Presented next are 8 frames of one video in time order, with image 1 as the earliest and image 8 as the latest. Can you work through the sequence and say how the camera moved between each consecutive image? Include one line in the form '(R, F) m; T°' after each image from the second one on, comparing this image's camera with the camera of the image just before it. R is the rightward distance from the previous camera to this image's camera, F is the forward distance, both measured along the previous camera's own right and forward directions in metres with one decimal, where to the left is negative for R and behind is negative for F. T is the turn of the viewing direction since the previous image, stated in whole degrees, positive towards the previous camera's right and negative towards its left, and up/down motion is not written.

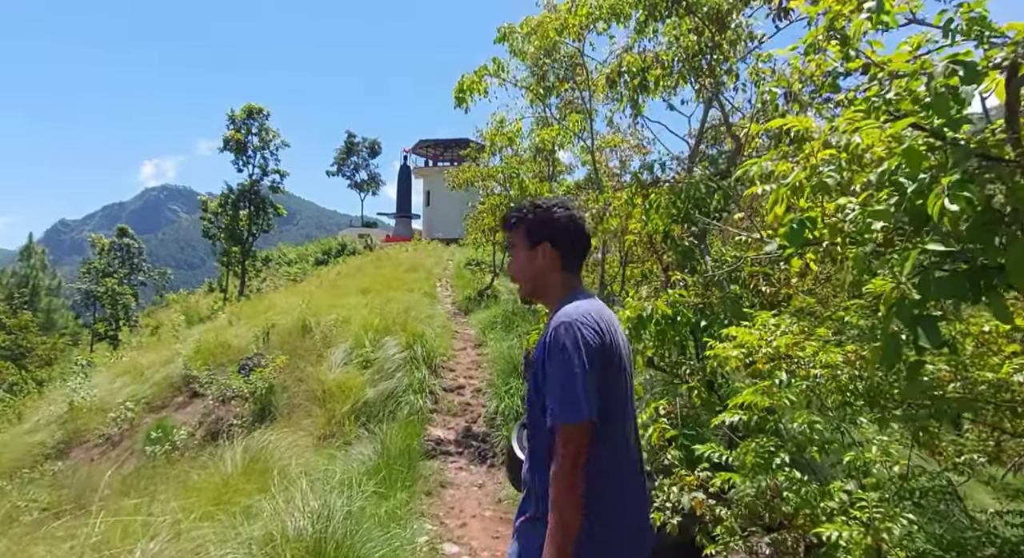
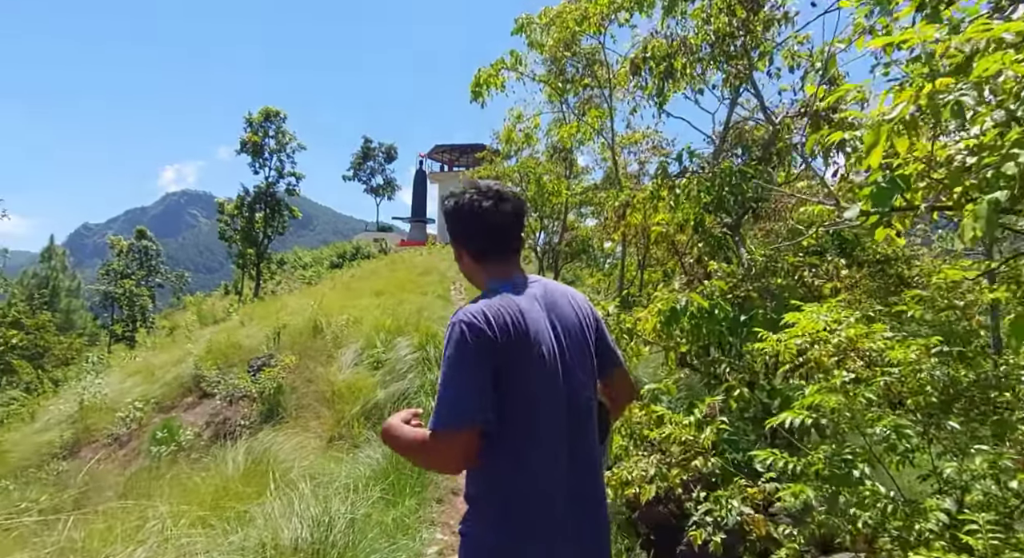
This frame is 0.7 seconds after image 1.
(0.0, +0.3) m; -1°
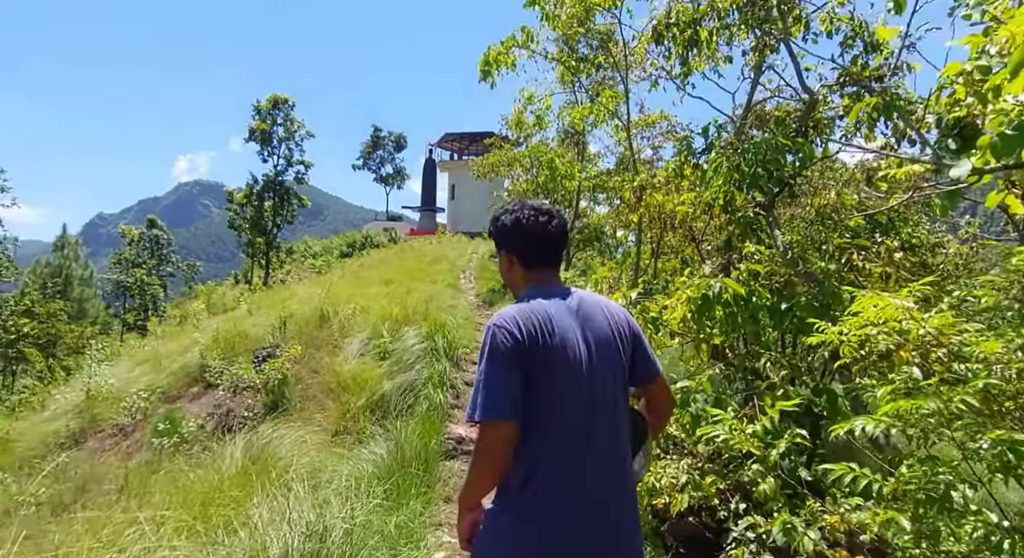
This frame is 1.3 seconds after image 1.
(0.0, +0.3) m; -1°
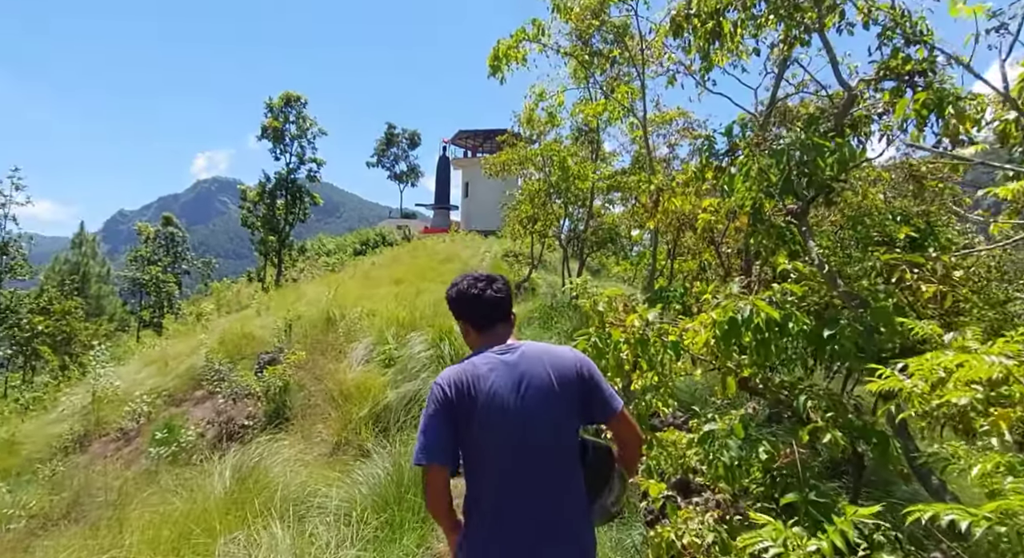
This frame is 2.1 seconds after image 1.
(+0.1, +0.4) m; -1°
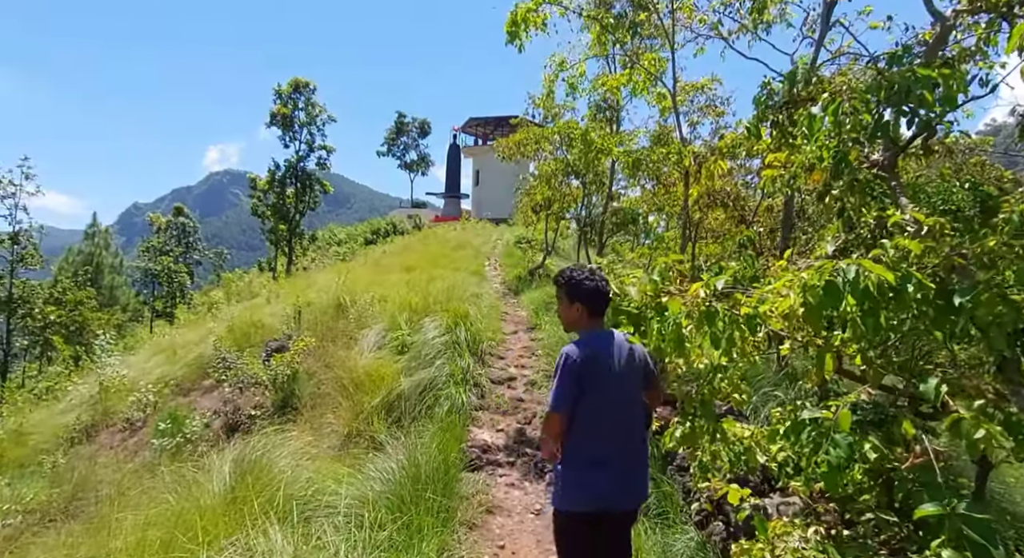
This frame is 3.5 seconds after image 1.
(-0.1, +0.5) m; -1°
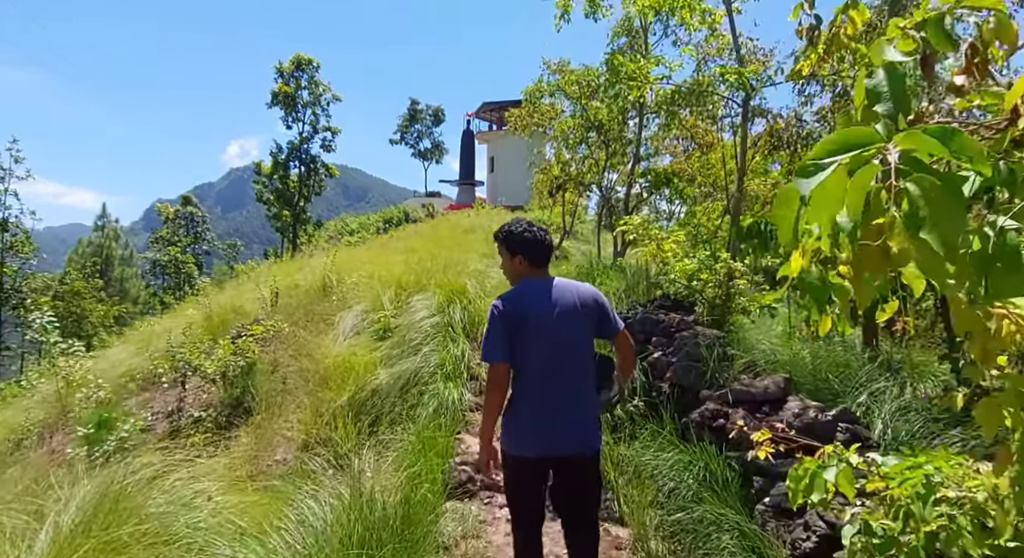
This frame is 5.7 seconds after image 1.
(+0.1, +1.8) m; -1°
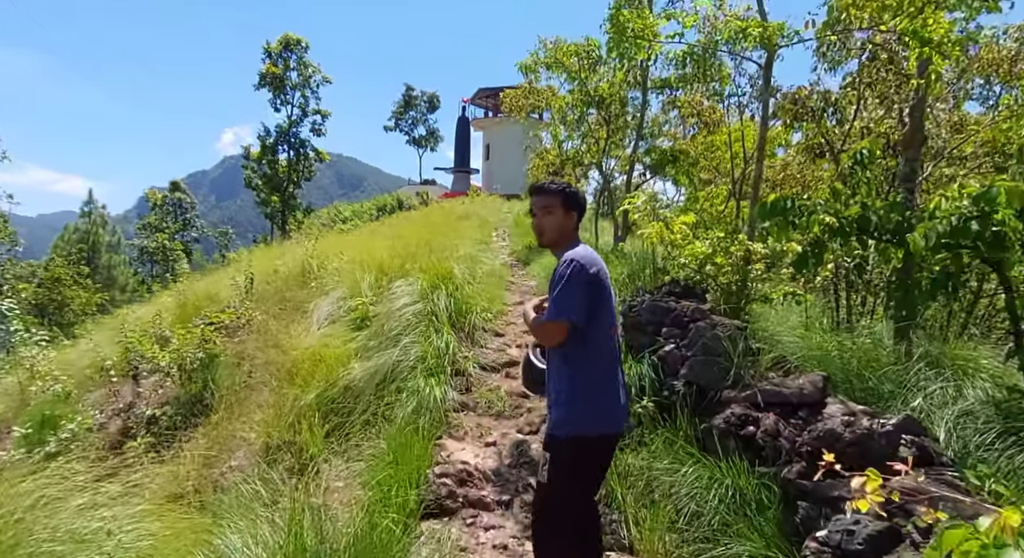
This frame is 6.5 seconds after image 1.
(0.0, +0.7) m; 0°
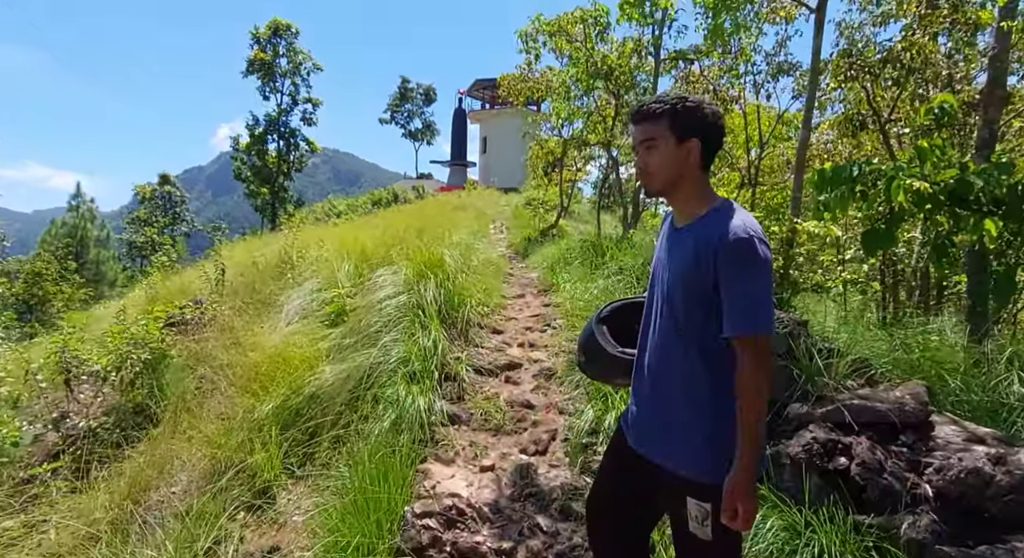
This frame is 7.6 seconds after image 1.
(0.0, +0.9) m; 0°
